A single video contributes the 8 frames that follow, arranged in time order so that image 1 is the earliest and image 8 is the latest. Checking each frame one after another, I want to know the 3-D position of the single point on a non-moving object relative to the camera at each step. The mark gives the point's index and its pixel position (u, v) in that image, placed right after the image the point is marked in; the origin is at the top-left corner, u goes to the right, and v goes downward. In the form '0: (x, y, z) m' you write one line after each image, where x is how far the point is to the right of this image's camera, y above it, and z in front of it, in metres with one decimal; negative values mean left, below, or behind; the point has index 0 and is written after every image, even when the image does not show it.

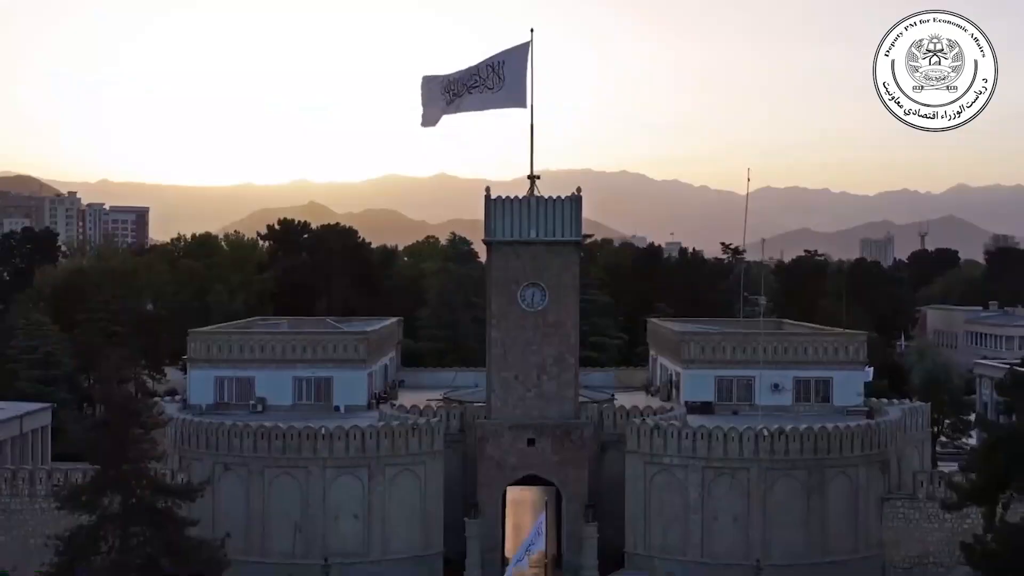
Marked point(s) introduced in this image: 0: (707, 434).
0: (+3.7, -2.8, +18.7) m
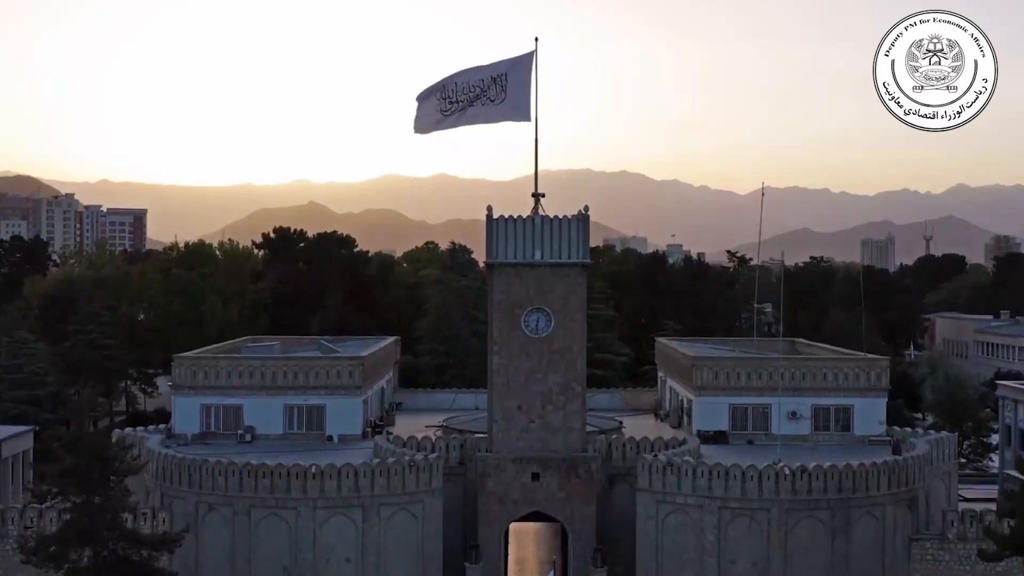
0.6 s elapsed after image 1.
0: (+3.8, -3.3, +17.5) m
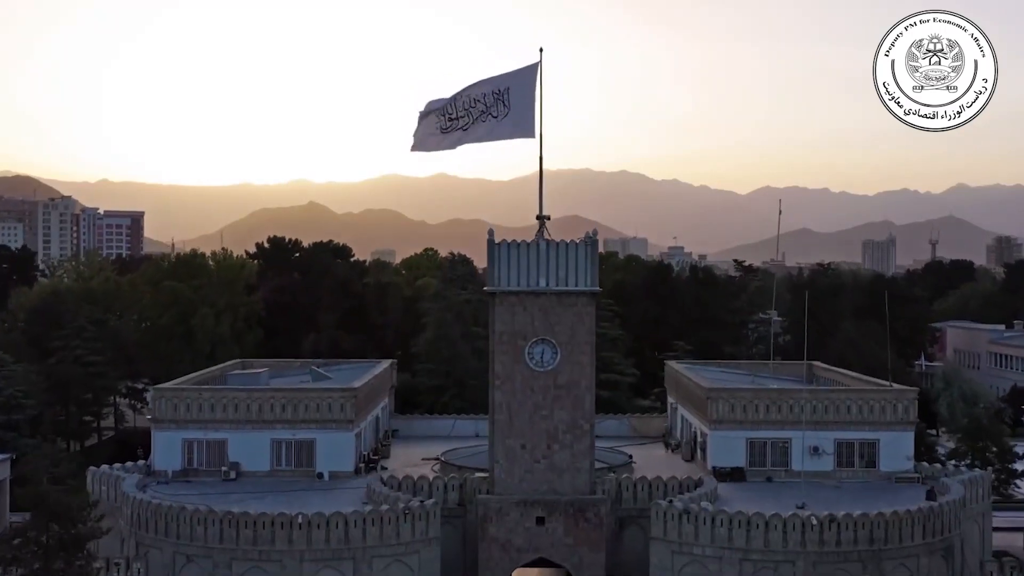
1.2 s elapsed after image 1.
0: (+3.8, -3.8, +16.2) m
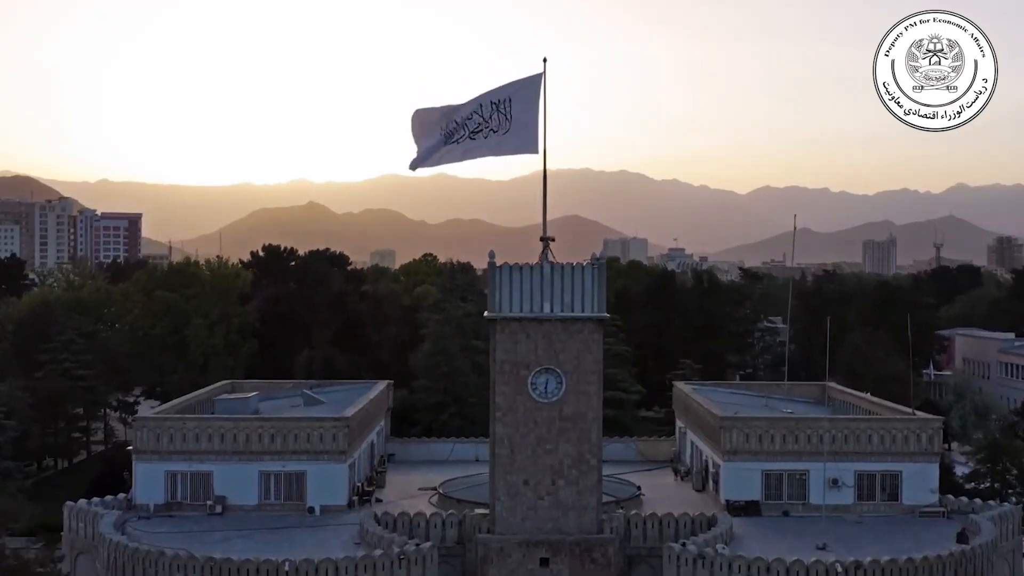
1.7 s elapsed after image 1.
0: (+3.9, -4.3, +15.1) m
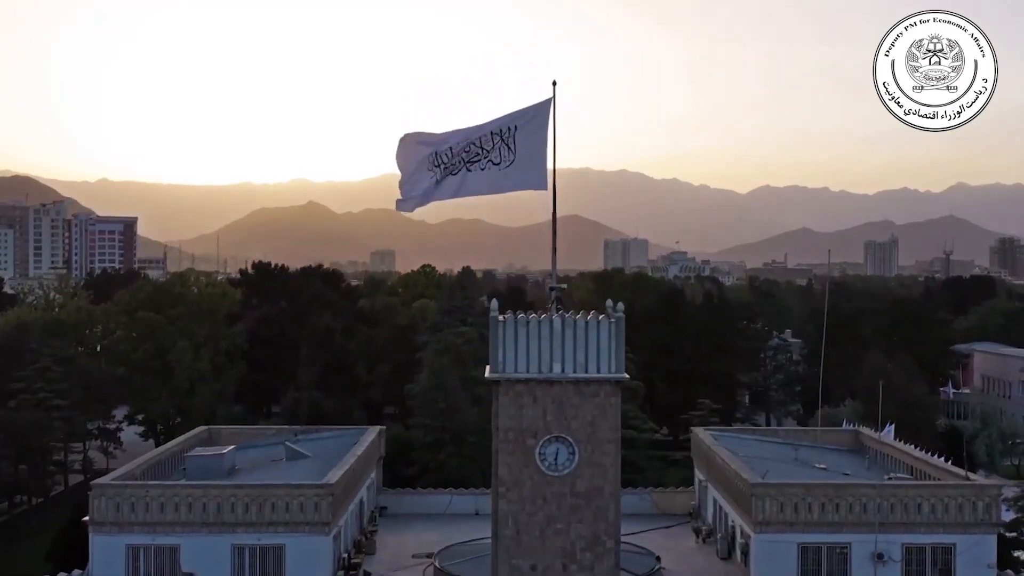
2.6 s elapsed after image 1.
0: (+4.0, -5.2, +12.9) m
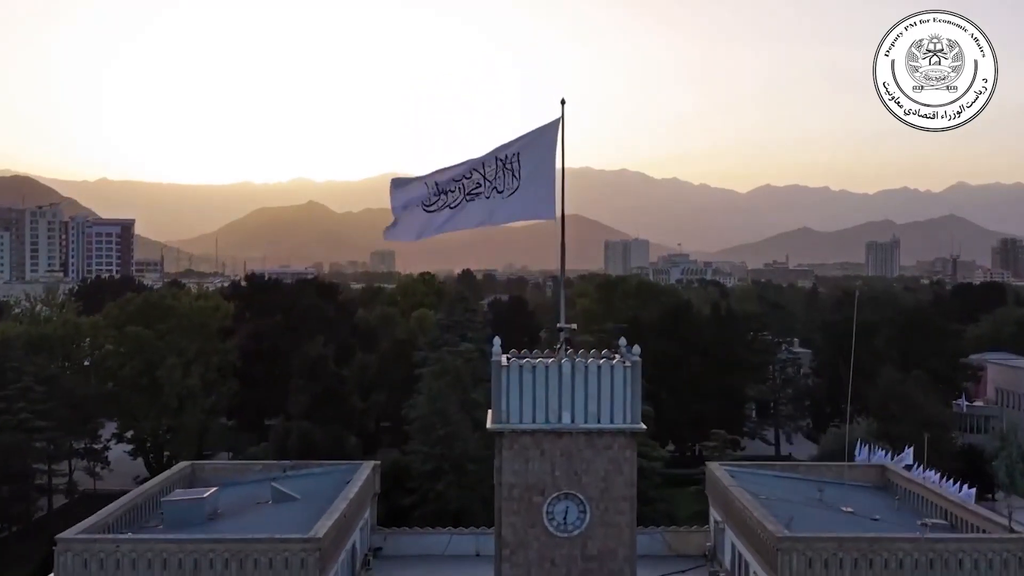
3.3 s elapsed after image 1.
0: (+4.0, -5.7, +11.5) m
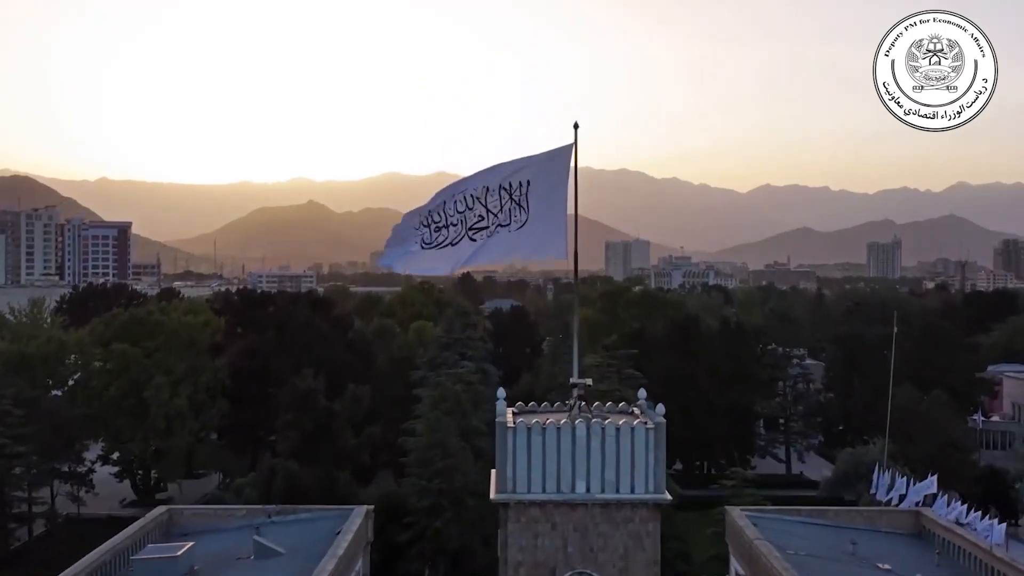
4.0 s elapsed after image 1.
0: (+4.1, -6.4, +9.8) m
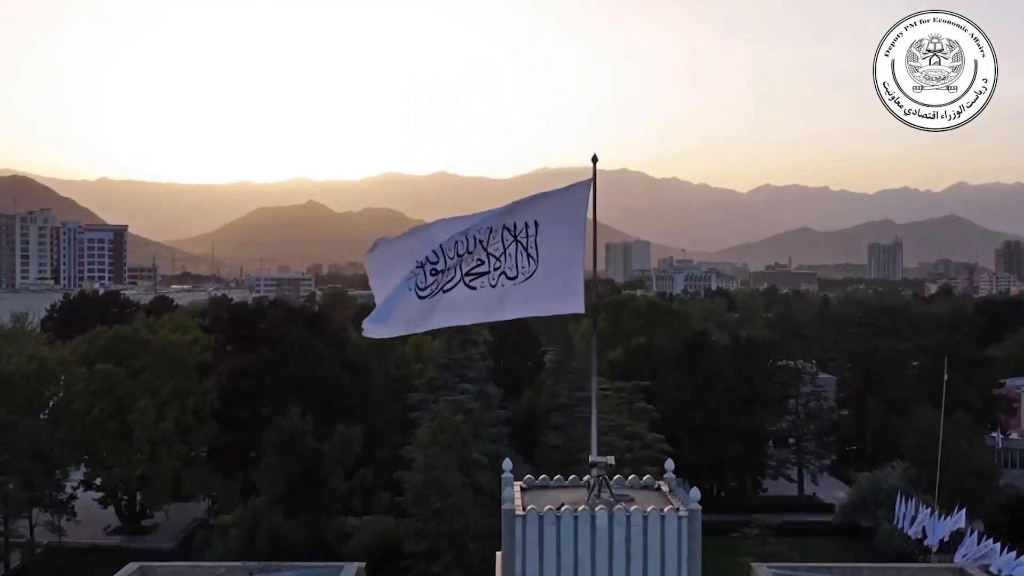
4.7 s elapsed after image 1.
0: (+4.2, -7.0, +8.1) m
